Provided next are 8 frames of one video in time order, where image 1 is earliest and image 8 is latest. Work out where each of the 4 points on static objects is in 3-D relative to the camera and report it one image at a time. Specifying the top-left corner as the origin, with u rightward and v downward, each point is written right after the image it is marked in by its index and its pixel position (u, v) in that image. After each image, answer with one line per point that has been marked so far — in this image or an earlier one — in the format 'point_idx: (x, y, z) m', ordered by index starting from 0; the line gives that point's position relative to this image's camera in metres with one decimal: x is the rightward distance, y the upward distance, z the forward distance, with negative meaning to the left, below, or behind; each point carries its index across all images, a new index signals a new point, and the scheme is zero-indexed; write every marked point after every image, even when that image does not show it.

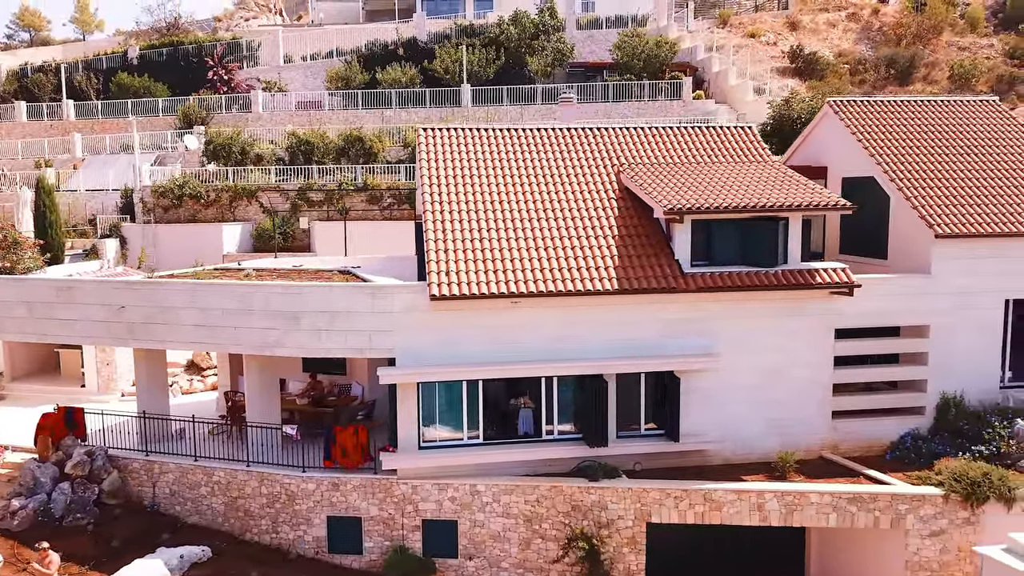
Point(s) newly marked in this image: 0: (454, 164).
0: (-1.3, +3.0, +19.1) m
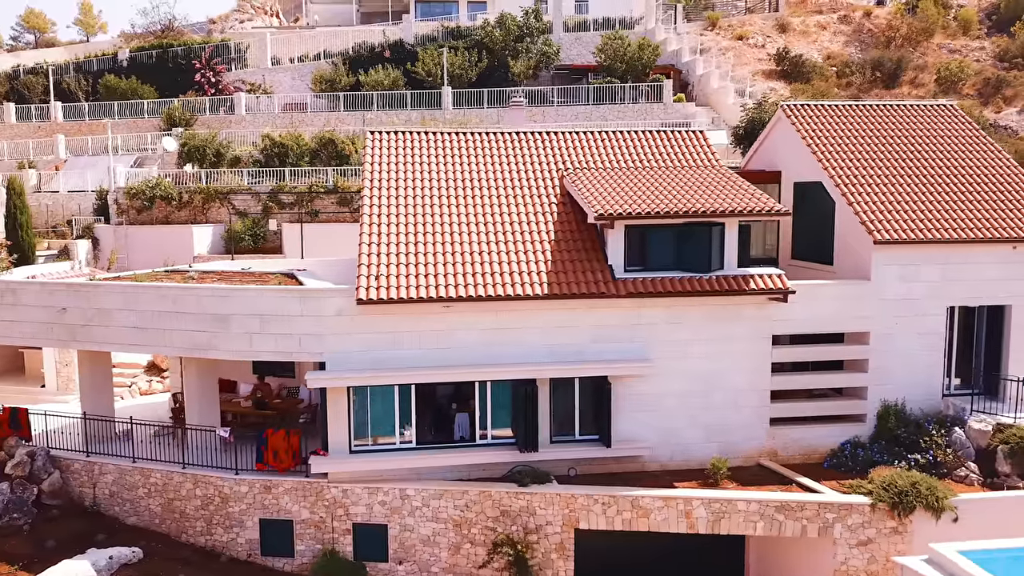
0: (-2.7, +2.9, +19.1) m
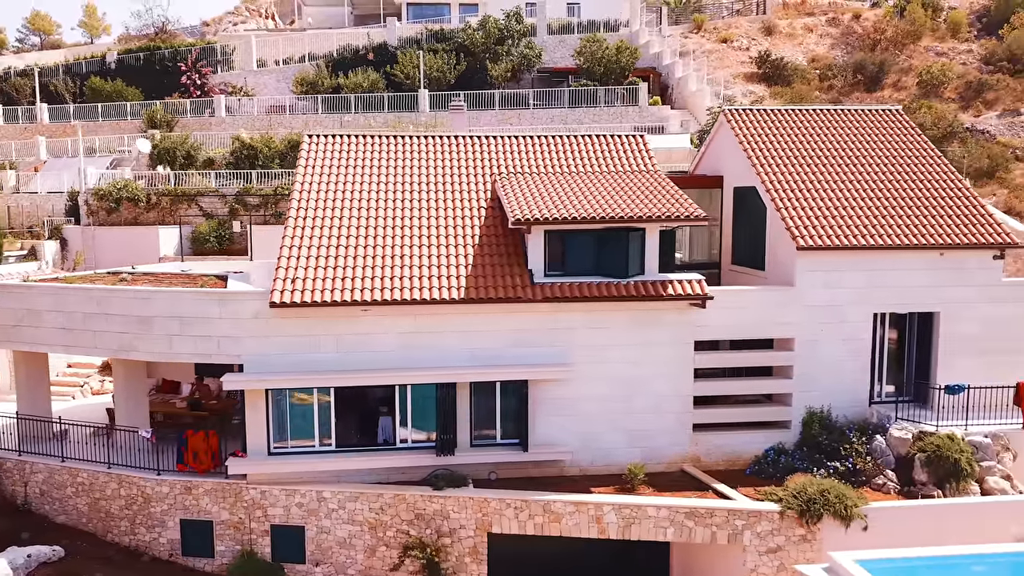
0: (-4.3, +2.8, +19.2) m
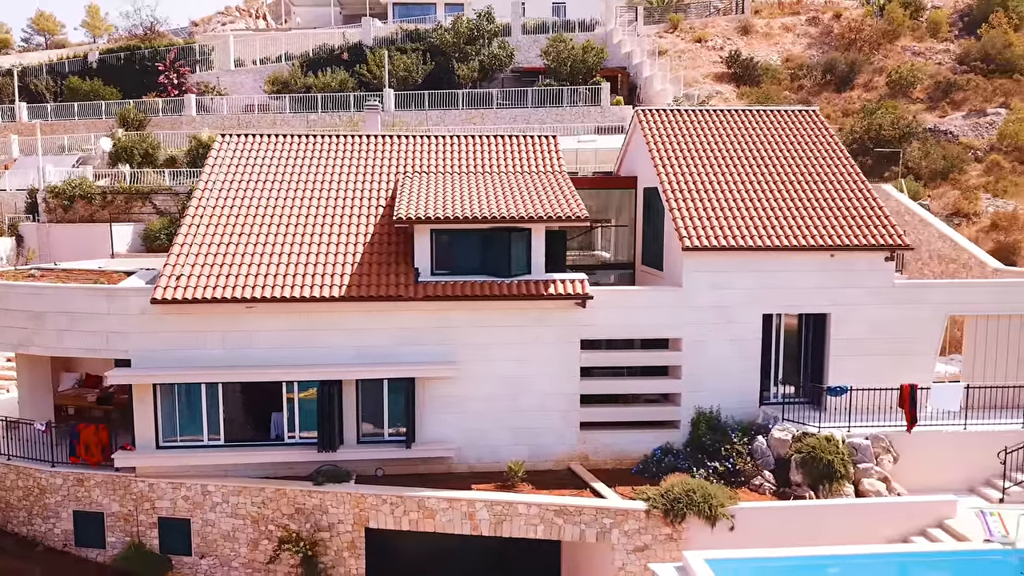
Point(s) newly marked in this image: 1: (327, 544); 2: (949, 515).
0: (-6.6, +2.9, +19.5) m
1: (-3.7, -5.1, +16.3) m
2: (+8.3, -4.3, +15.5) m
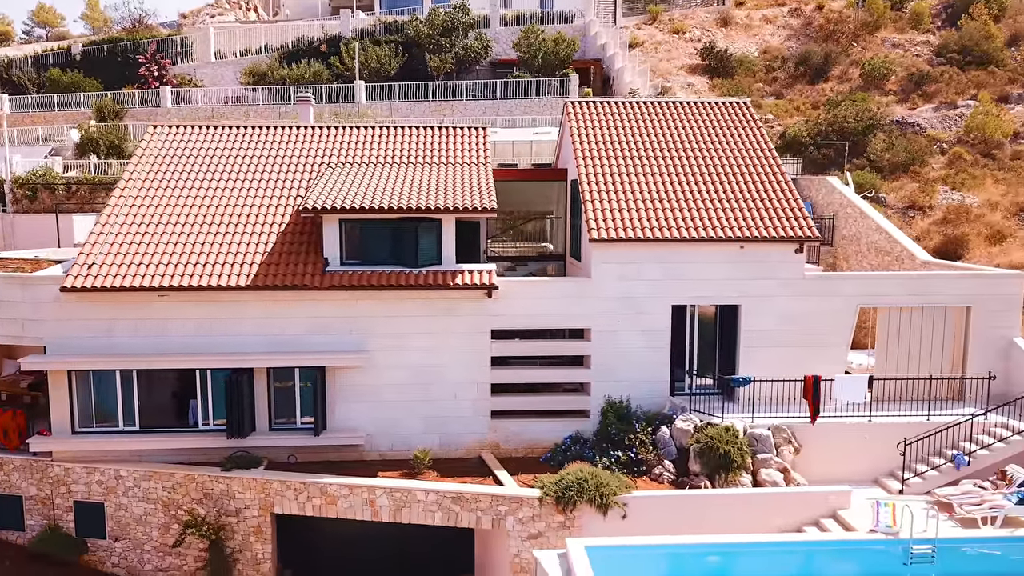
0: (-8.5, +3.1, +19.8) m
1: (-5.7, -4.9, +16.6) m
2: (+6.3, -4.2, +15.6) m
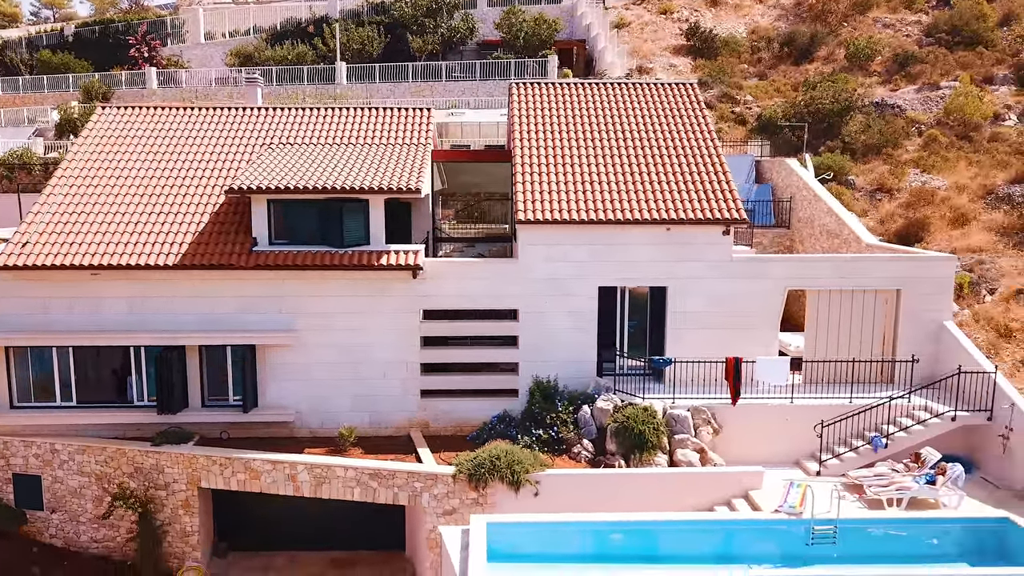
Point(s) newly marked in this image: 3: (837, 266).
0: (-10.0, +3.6, +20.1) m
1: (-7.3, -4.5, +17.0) m
2: (+4.7, -3.8, +15.8) m
3: (+7.0, +0.5, +17.7) m
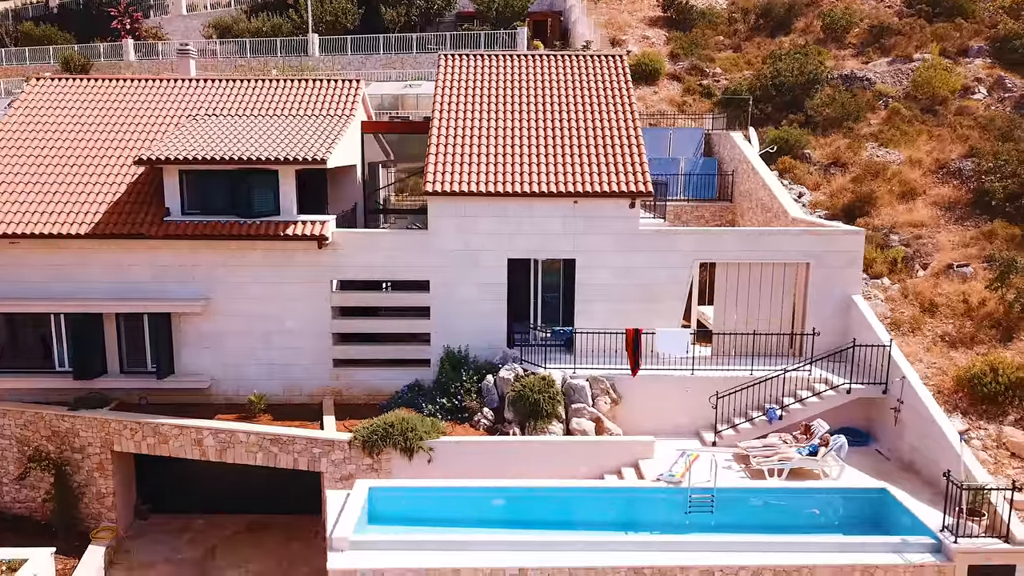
0: (-11.9, +4.4, +20.4) m
1: (-9.3, -3.8, +17.6) m
2: (+2.6, -3.3, +16.0) m
3: (+5.0, +1.1, +17.8) m
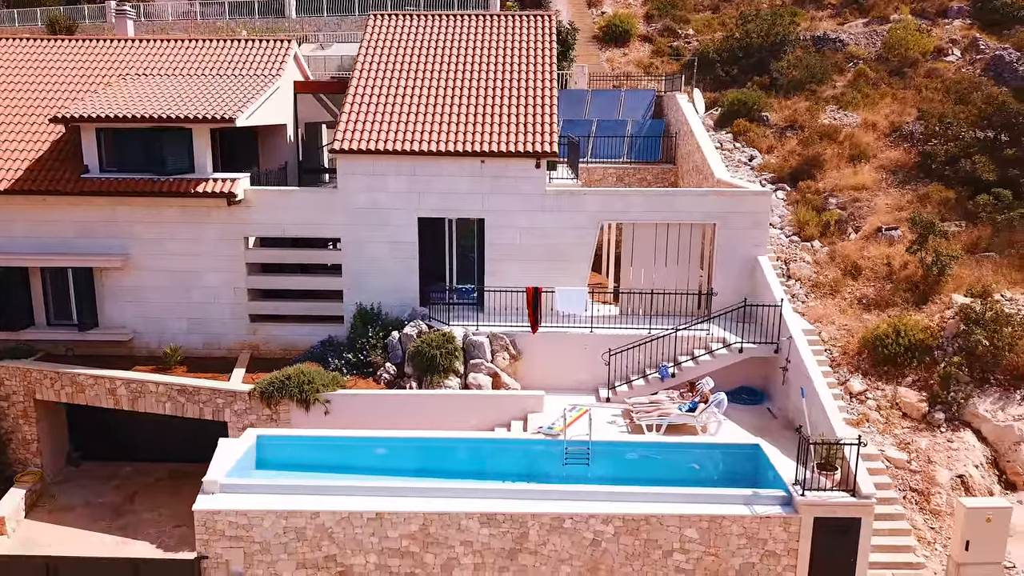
0: (-13.8, +5.6, +20.9) m
1: (-11.4, -2.8, +18.3) m
2: (+0.5, -2.5, +16.4) m
3: (+3.0, +1.9, +17.9) m
